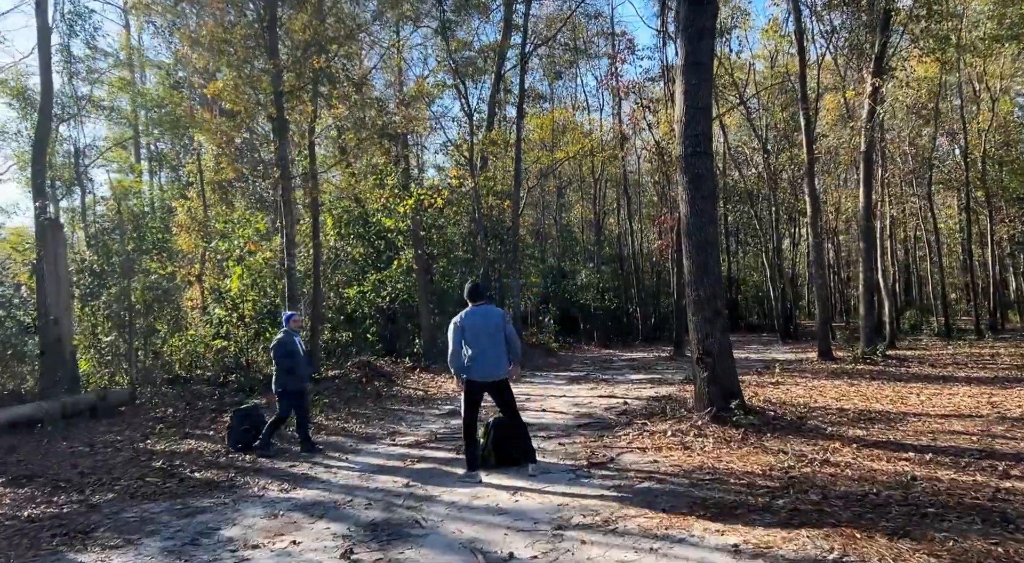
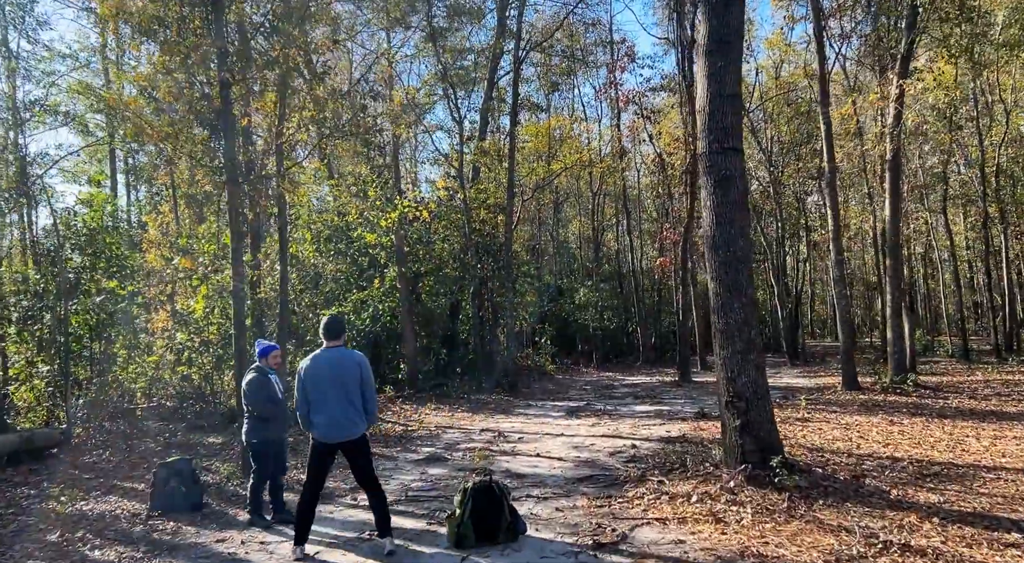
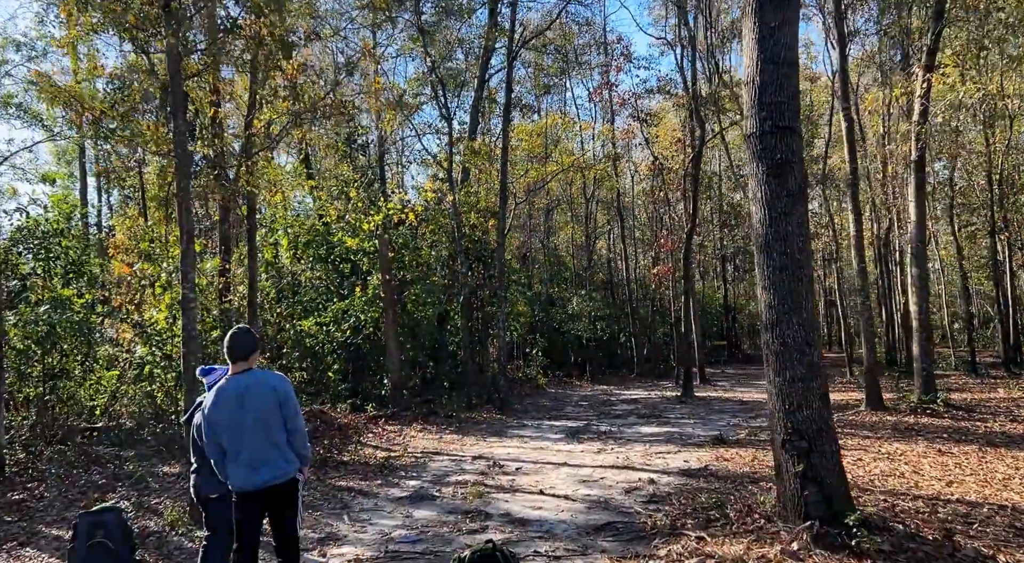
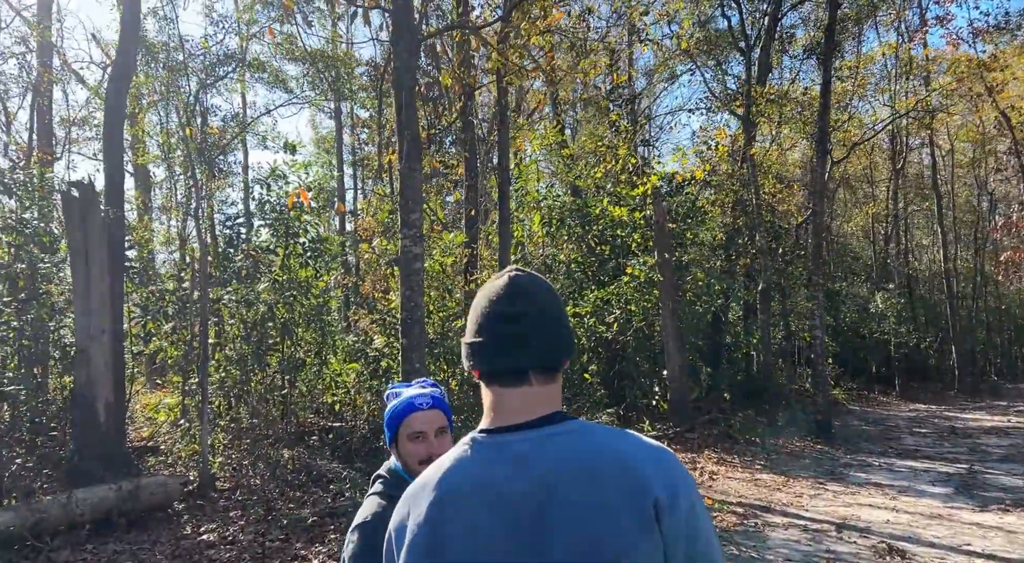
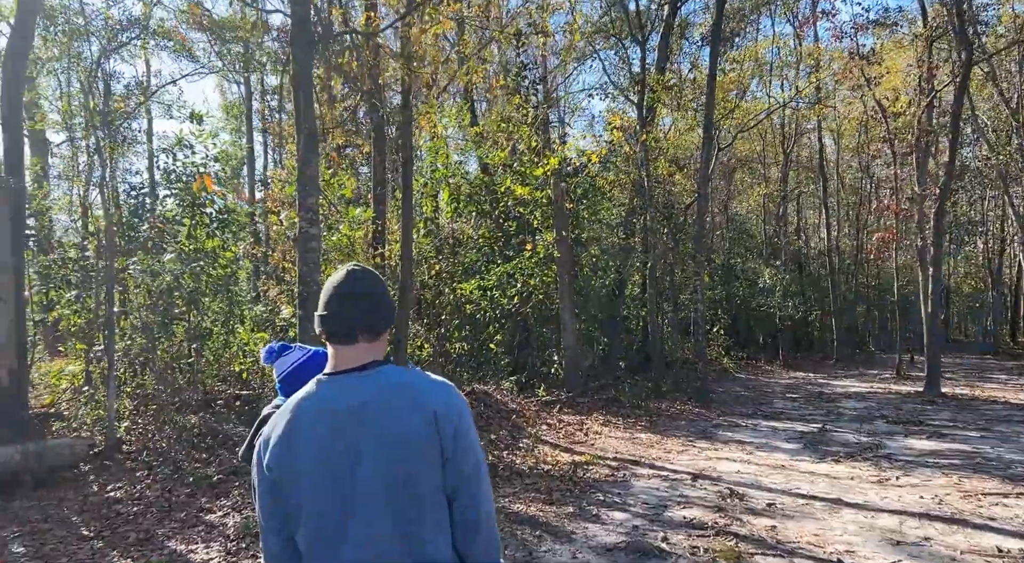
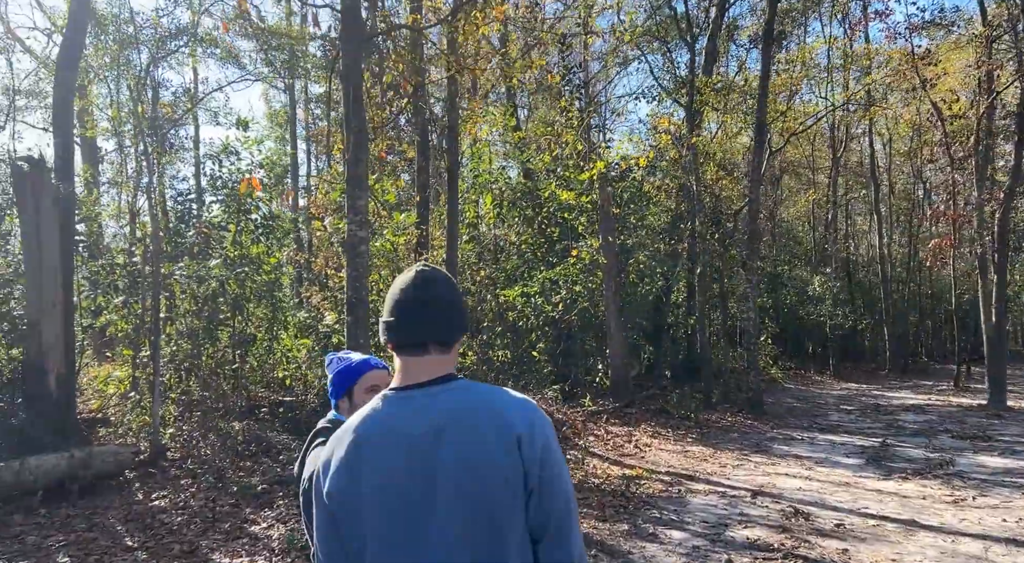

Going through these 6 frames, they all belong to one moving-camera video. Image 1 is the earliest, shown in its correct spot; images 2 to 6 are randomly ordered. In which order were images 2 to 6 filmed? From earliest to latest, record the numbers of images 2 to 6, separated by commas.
2, 3, 5, 6, 4
